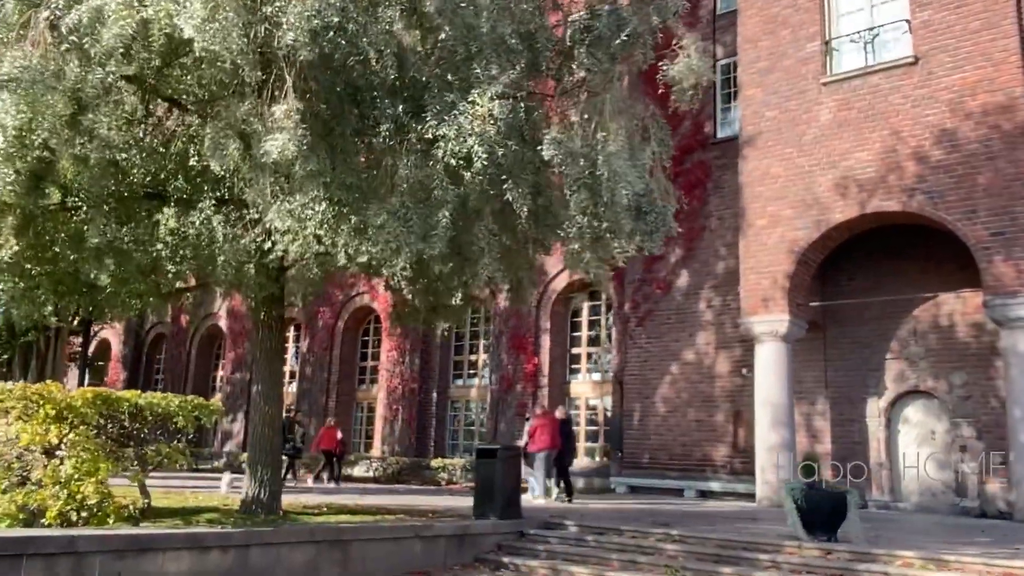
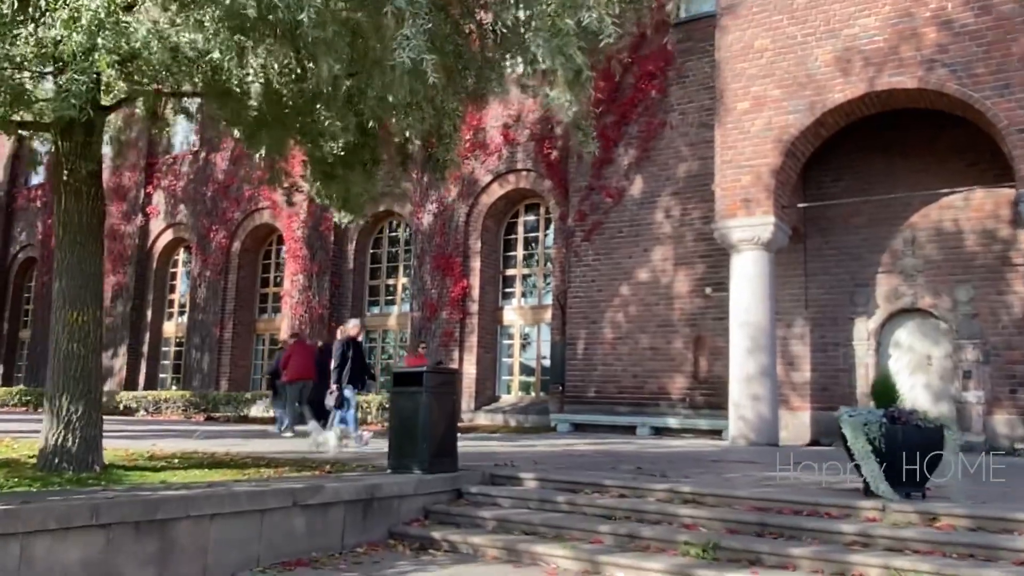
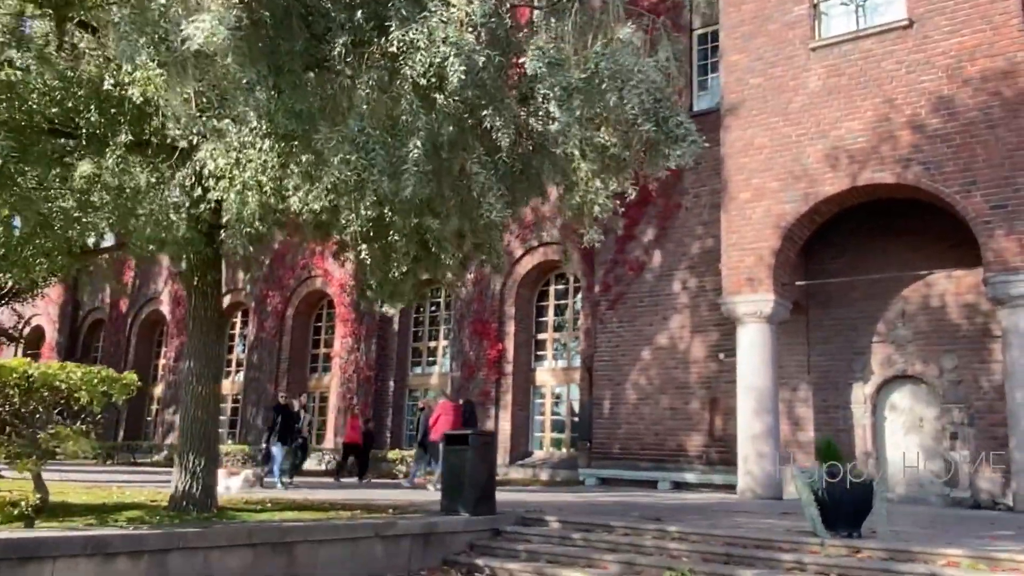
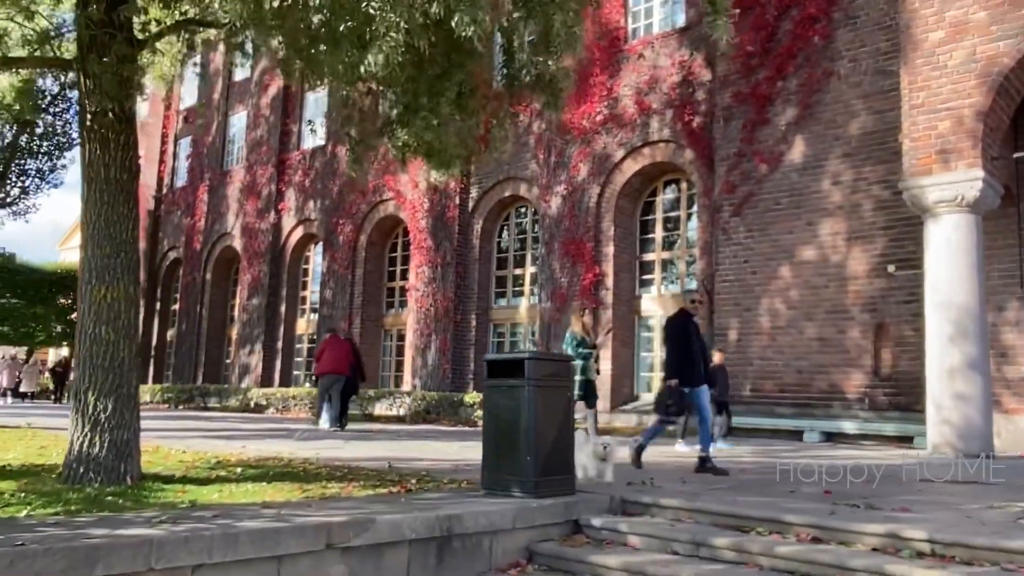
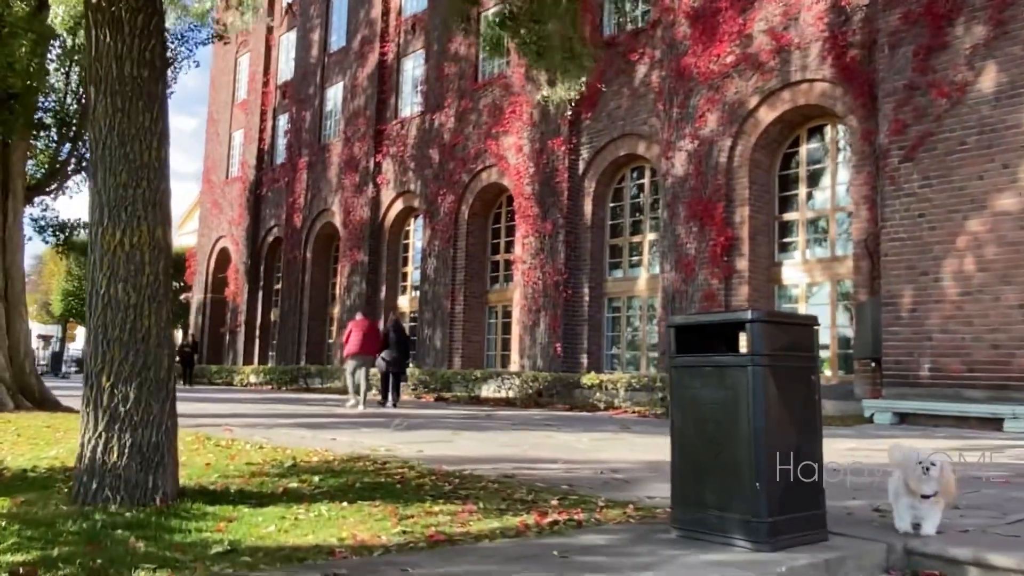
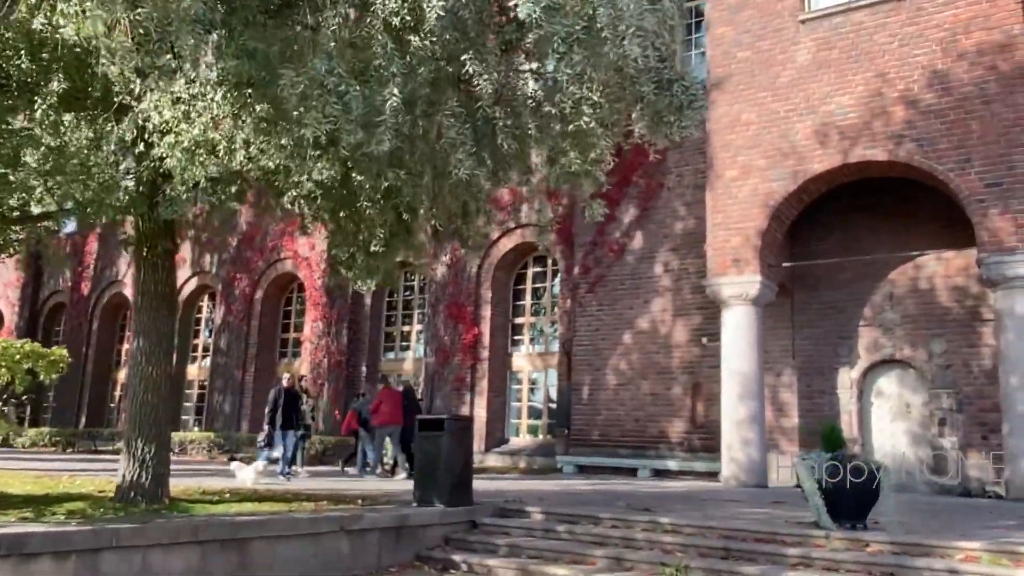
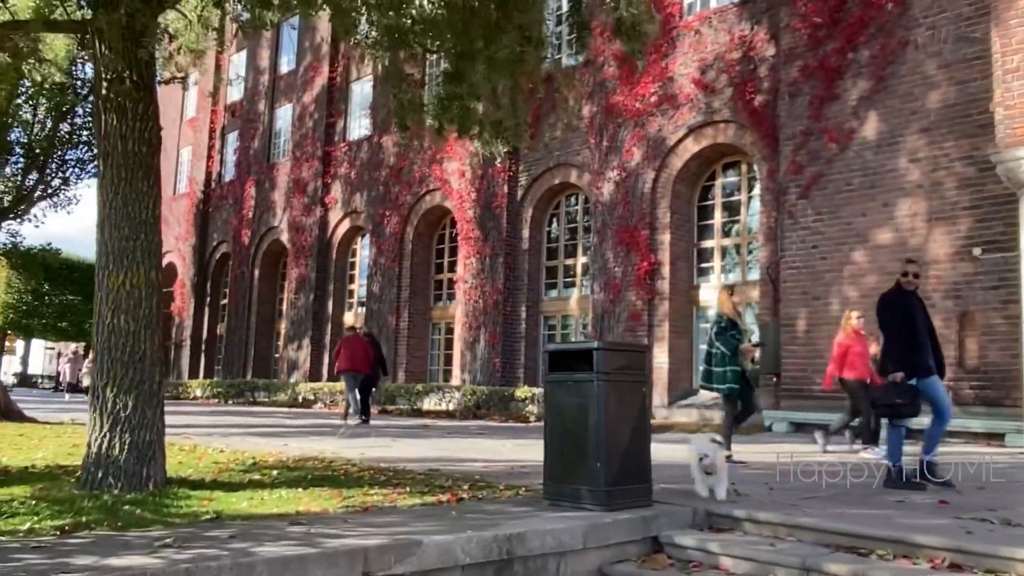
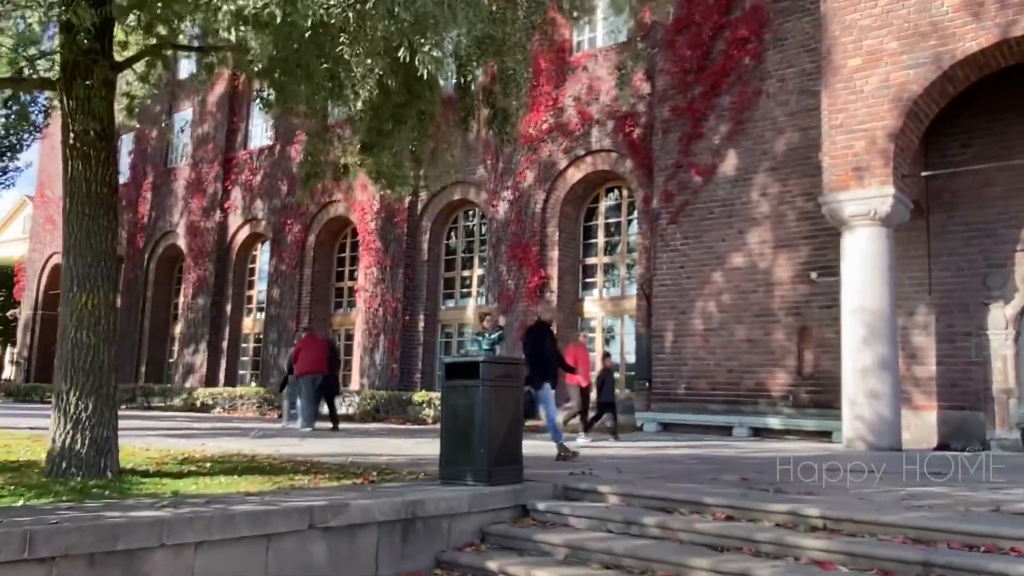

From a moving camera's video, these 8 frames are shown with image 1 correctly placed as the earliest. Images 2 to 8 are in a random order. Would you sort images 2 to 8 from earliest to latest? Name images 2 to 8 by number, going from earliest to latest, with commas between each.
3, 6, 2, 8, 4, 7, 5
